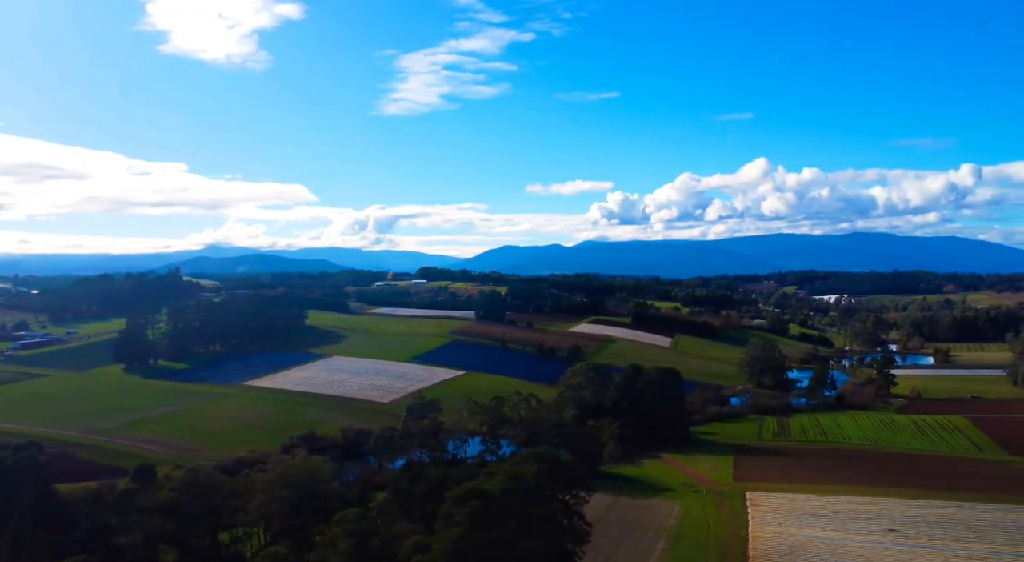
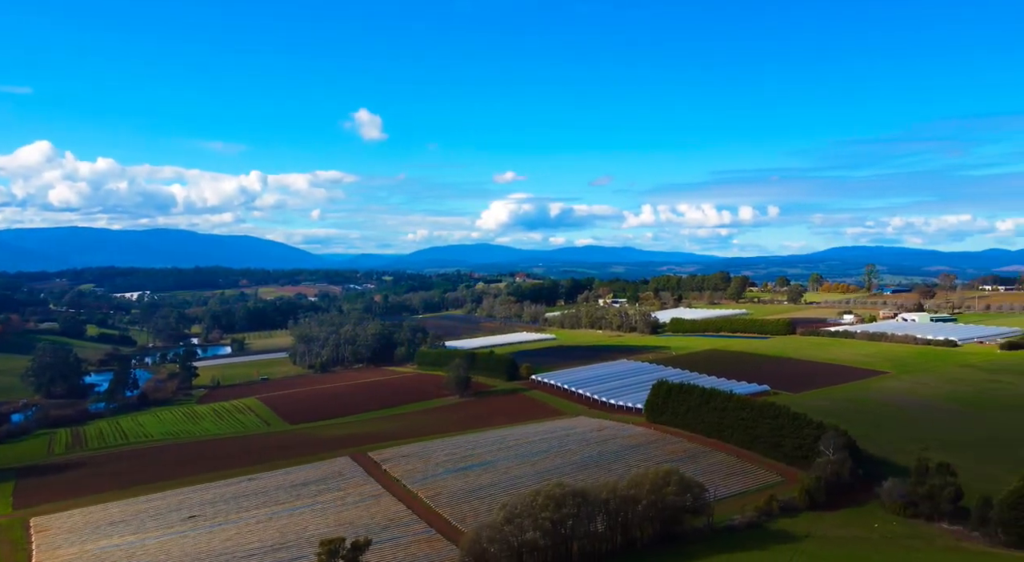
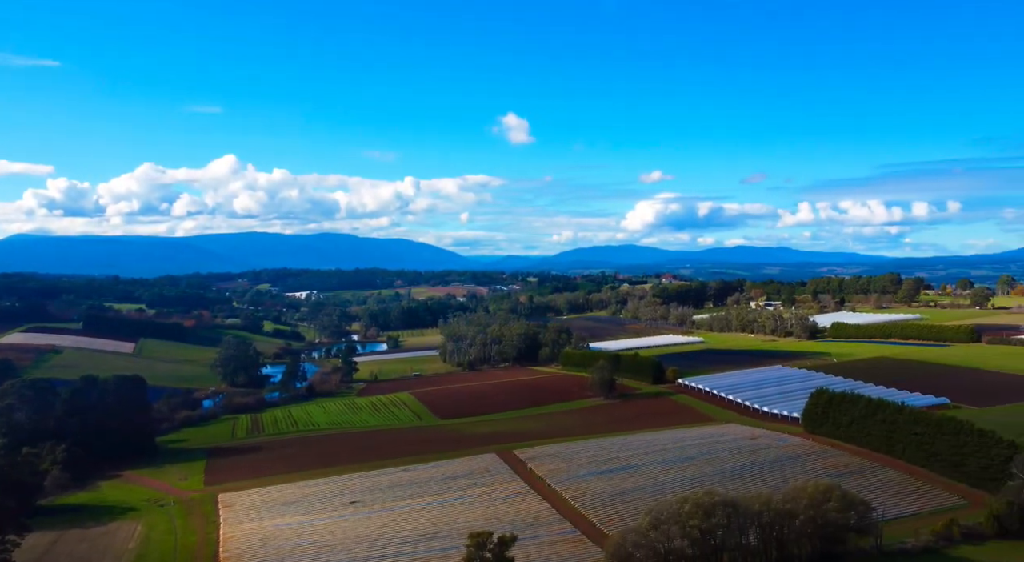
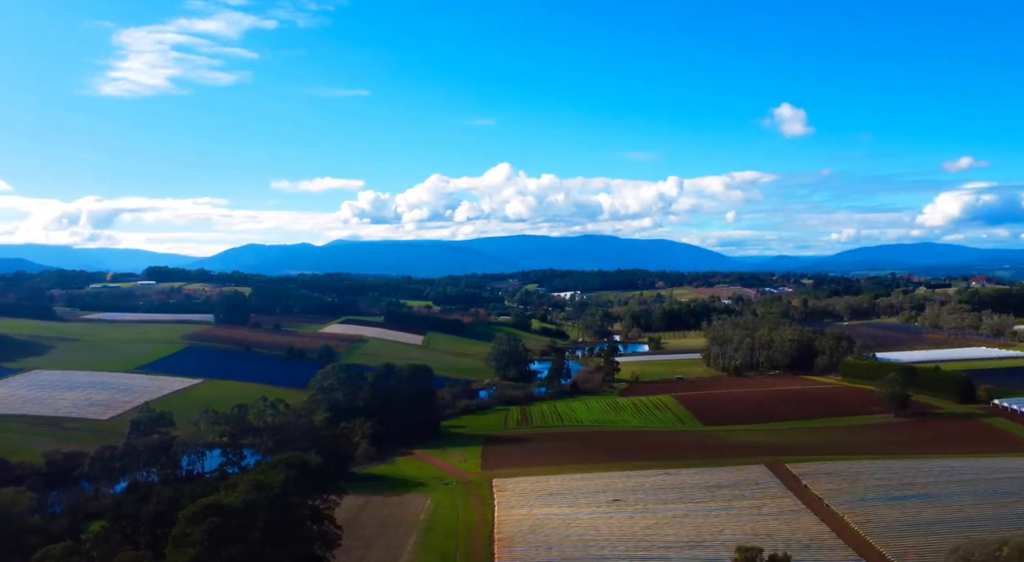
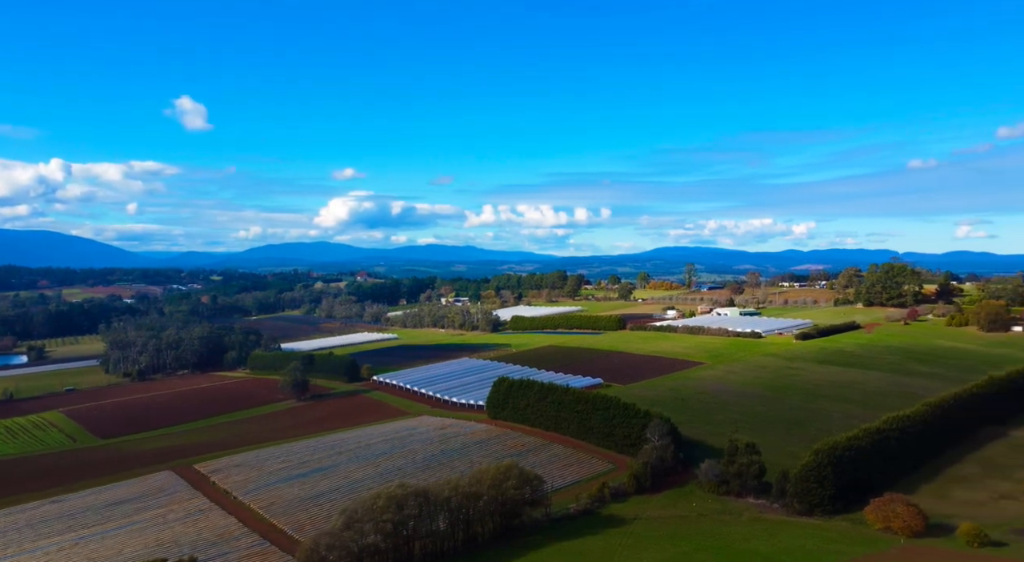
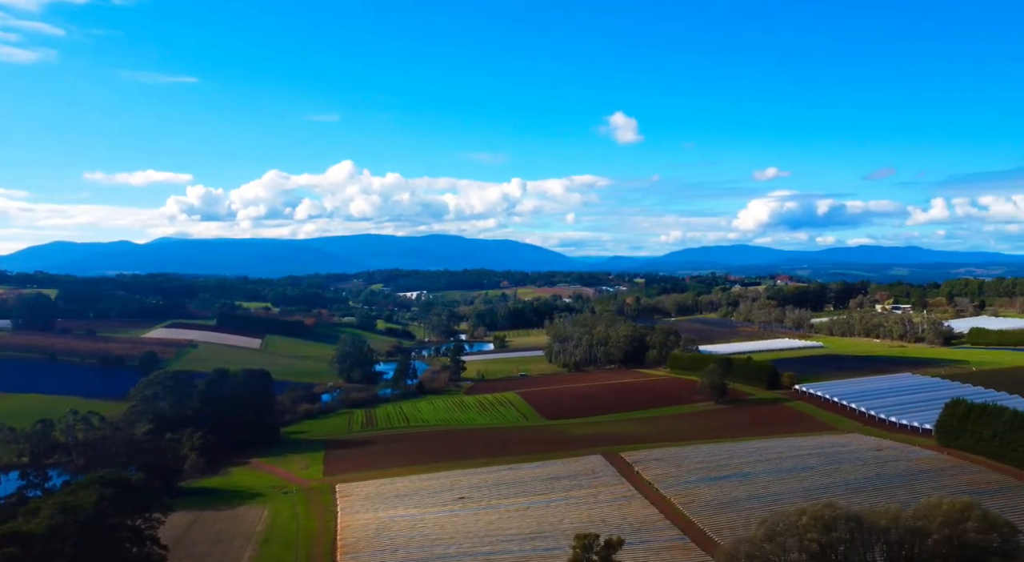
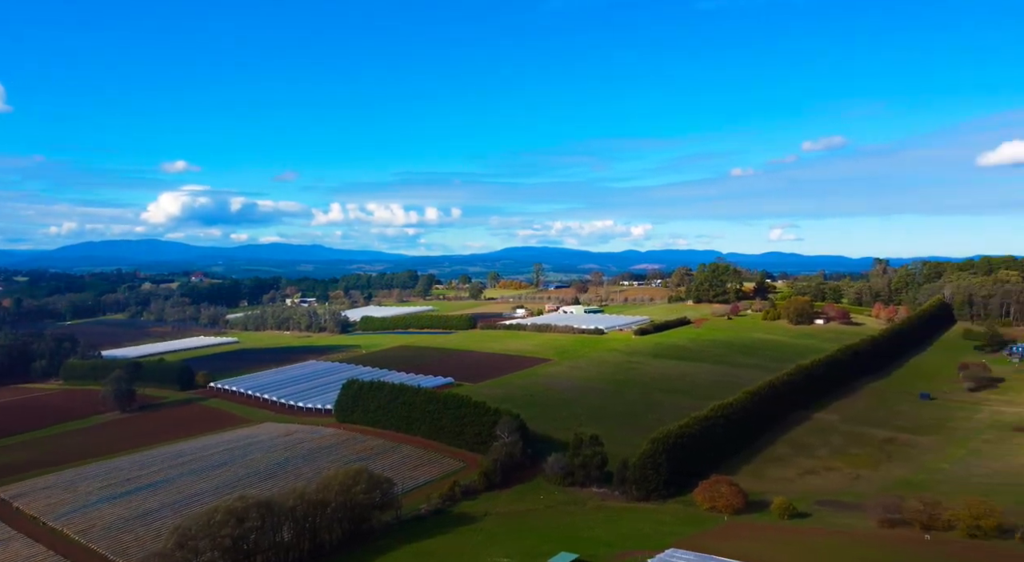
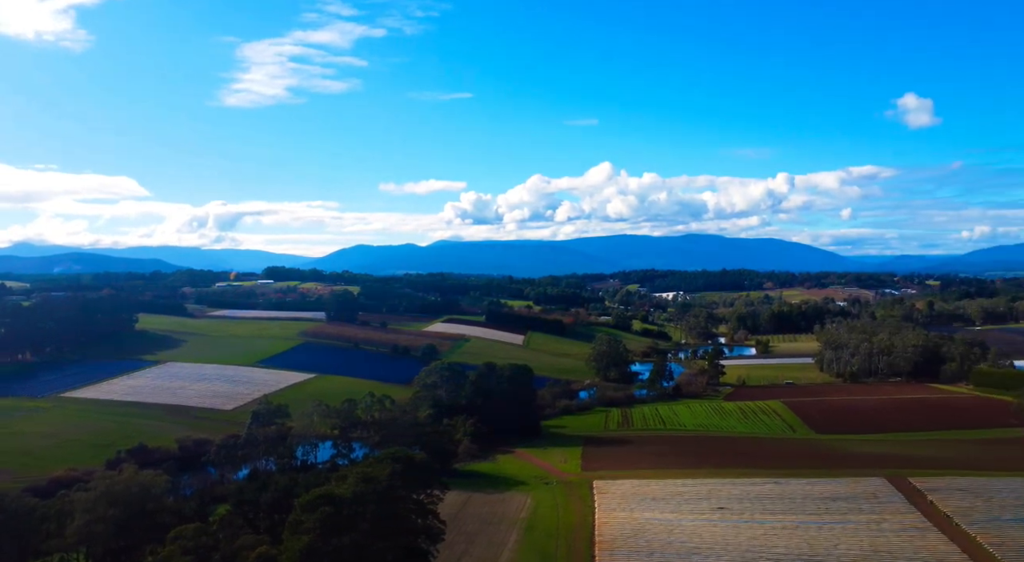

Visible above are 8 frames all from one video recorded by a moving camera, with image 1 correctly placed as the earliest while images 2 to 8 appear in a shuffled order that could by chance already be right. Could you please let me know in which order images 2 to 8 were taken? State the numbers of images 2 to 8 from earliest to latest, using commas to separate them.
8, 4, 6, 3, 2, 5, 7
